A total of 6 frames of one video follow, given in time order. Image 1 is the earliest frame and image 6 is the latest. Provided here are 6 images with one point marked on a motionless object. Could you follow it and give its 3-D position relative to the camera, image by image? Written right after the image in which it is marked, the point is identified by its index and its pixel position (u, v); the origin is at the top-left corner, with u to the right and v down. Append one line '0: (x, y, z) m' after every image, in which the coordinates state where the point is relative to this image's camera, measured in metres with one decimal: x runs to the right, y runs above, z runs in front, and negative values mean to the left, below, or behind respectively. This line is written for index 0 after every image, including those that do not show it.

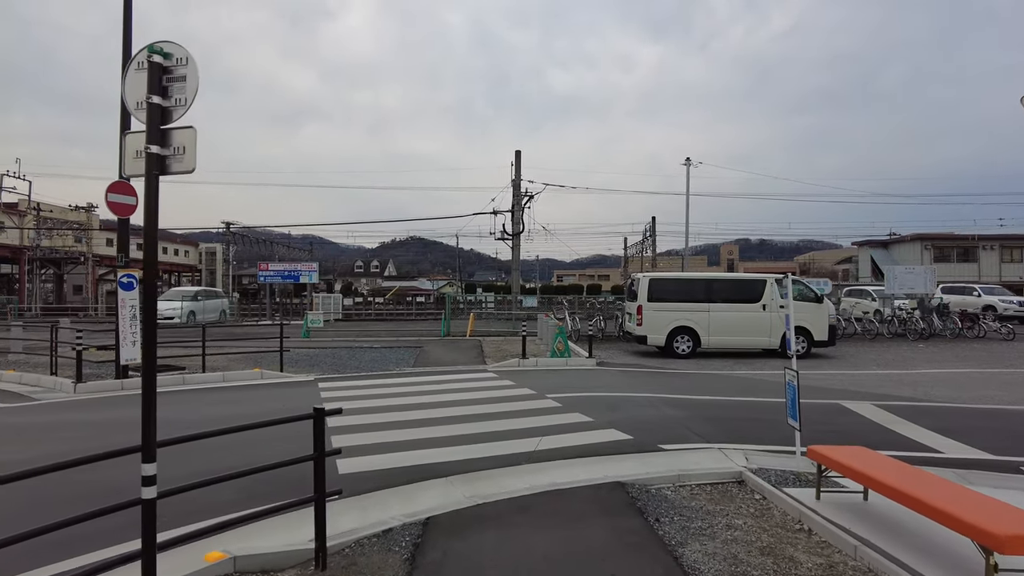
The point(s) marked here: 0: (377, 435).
0: (-1.5, -1.6, +7.1) m
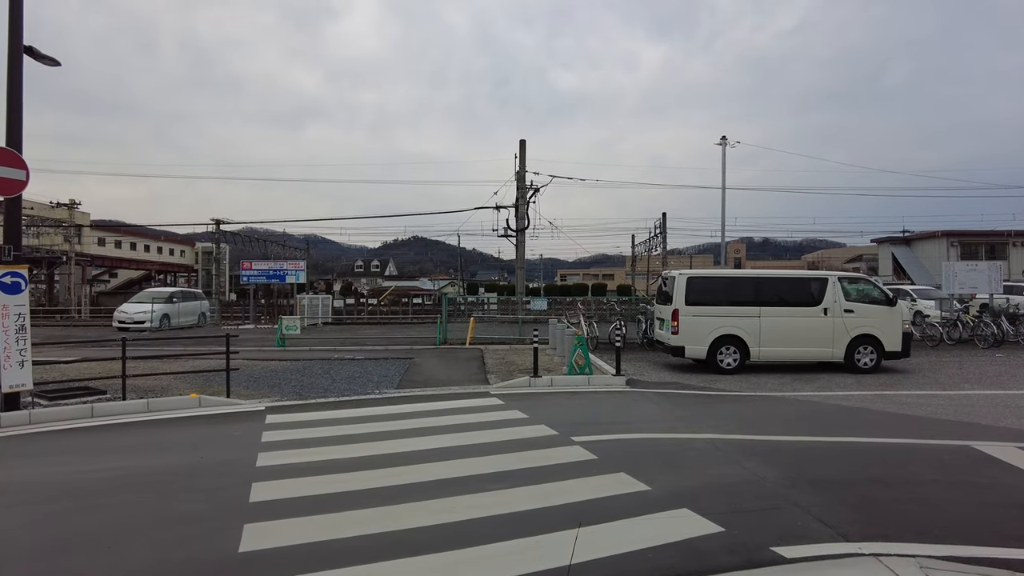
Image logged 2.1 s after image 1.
0: (-1.4, -1.6, +4.6) m
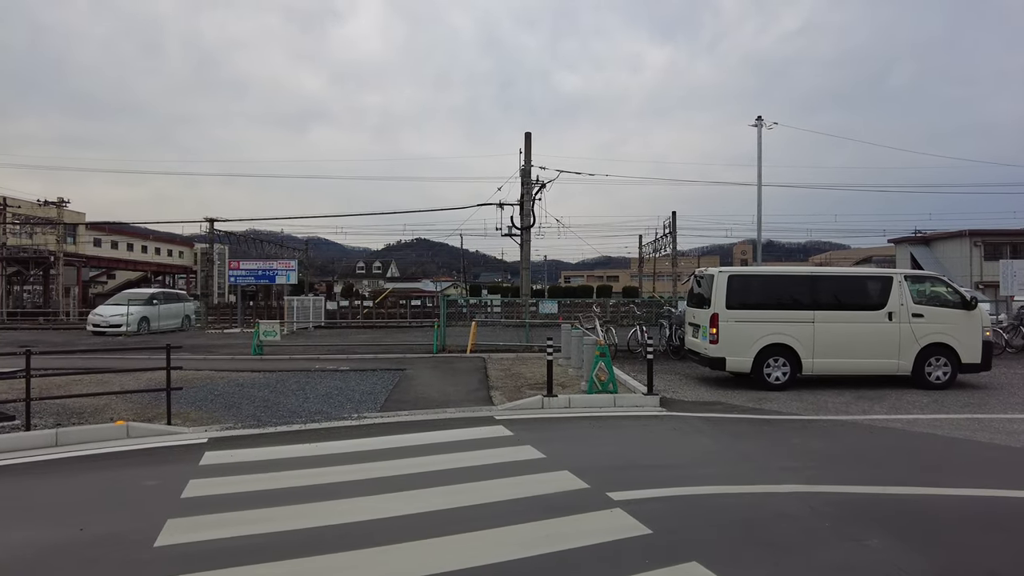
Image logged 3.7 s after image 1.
0: (-1.3, -1.6, +2.7) m
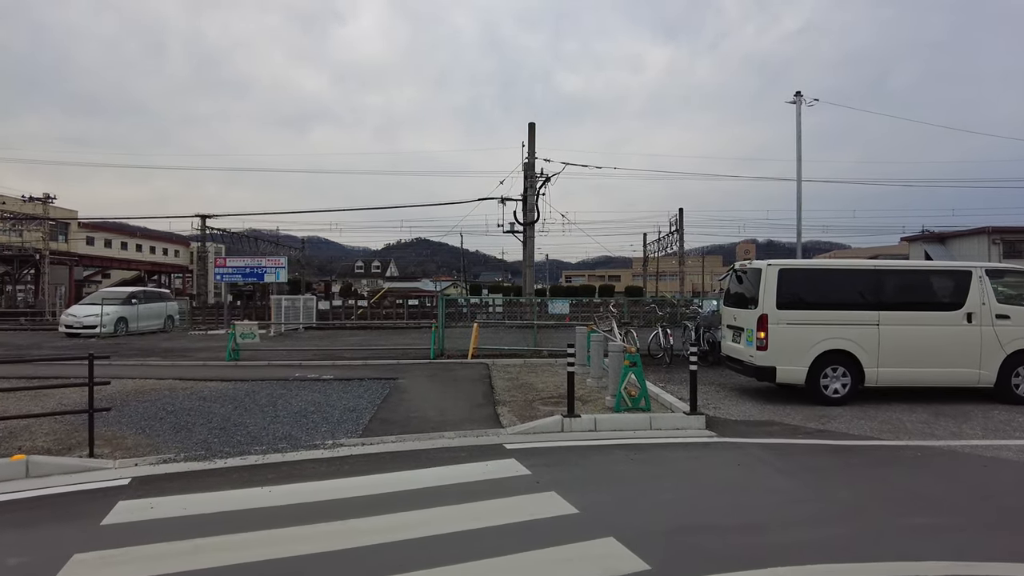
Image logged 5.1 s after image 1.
0: (-1.1, -1.6, +1.1) m
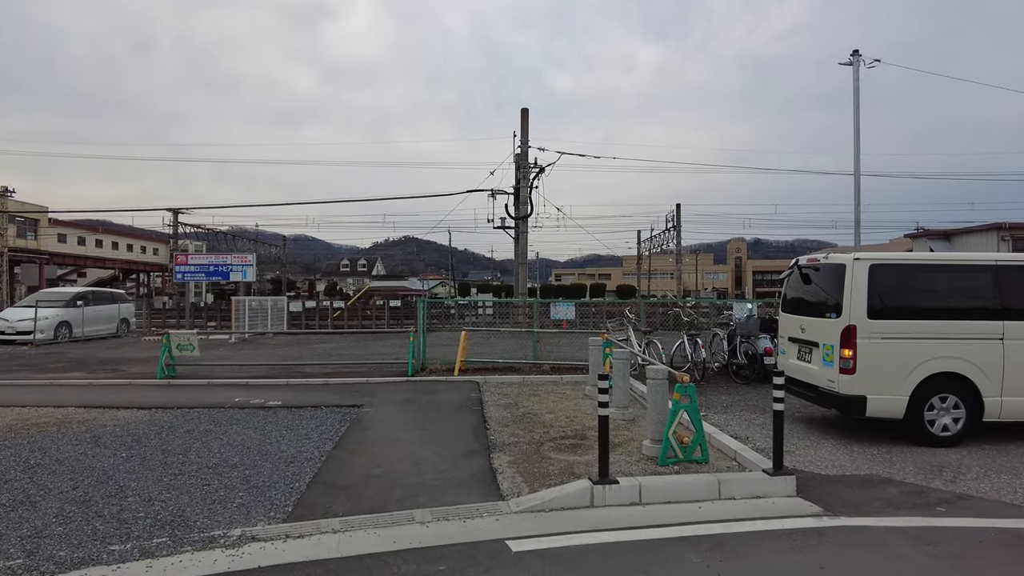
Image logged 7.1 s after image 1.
0: (-1.0, -1.6, -1.1) m
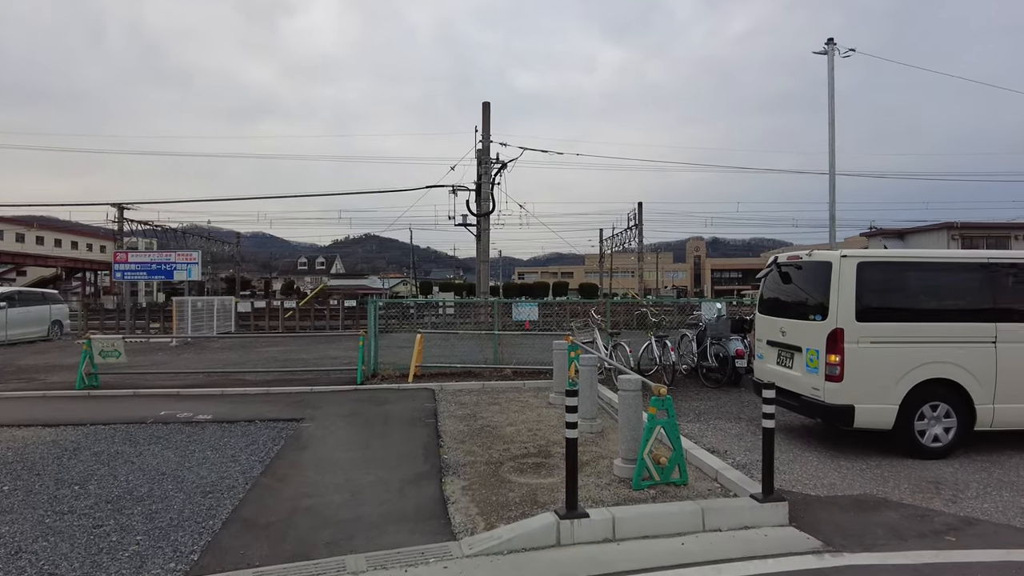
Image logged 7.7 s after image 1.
0: (-0.9, -1.6, -1.9) m
